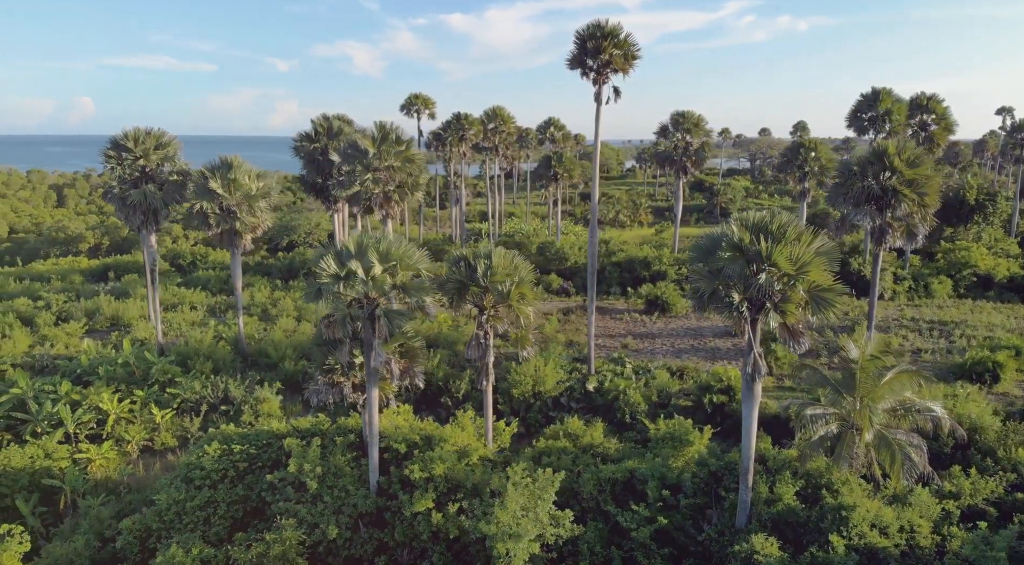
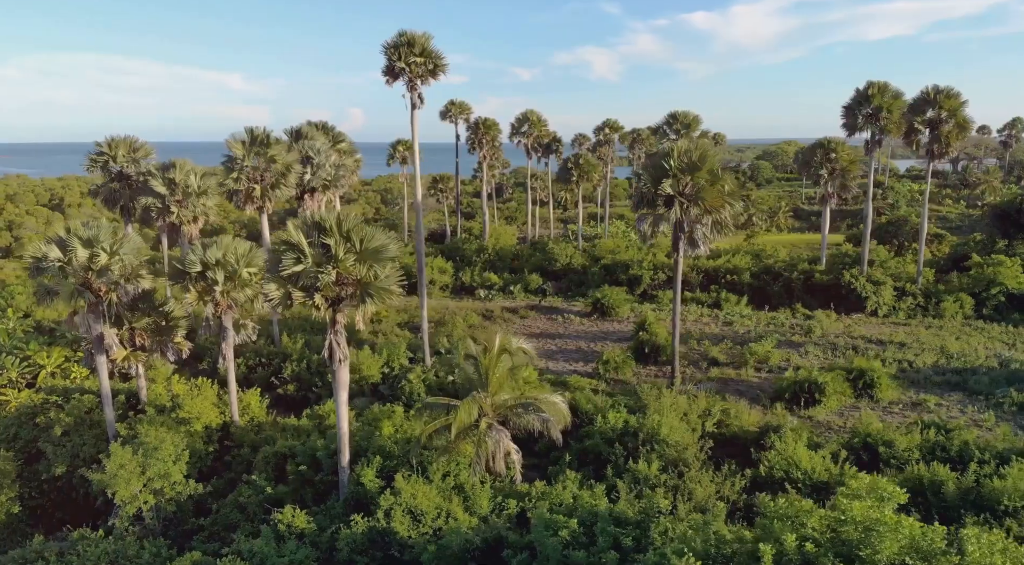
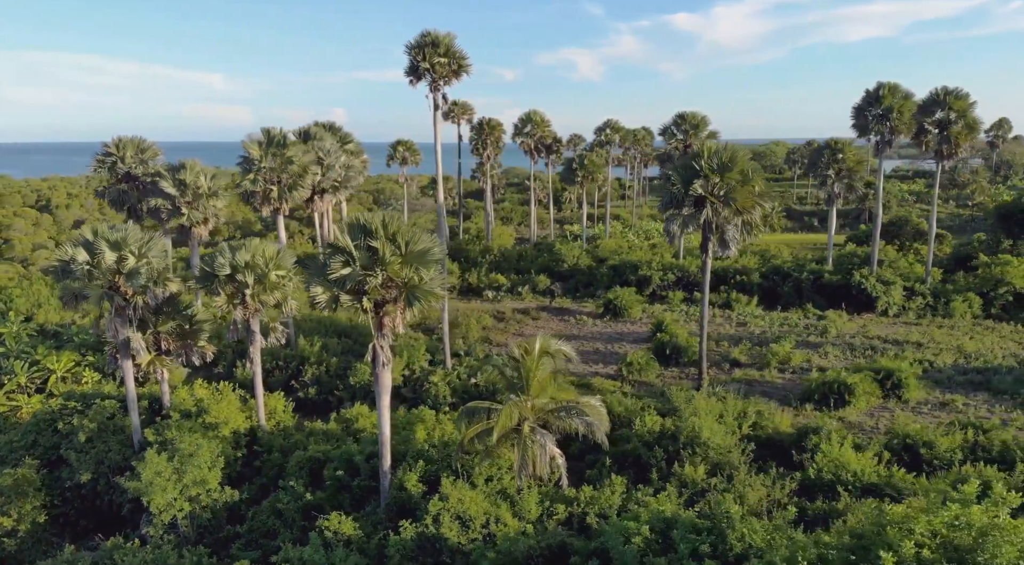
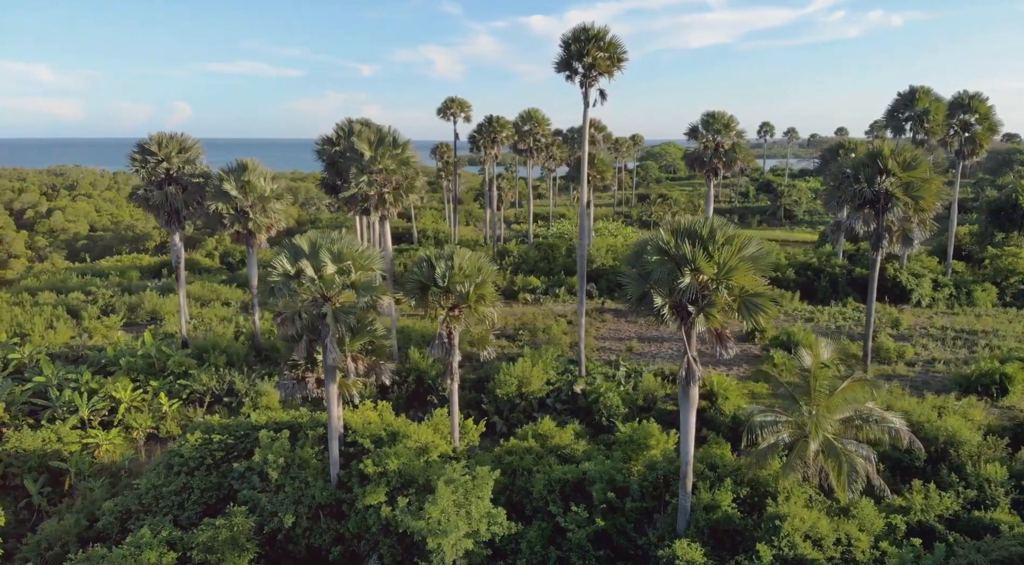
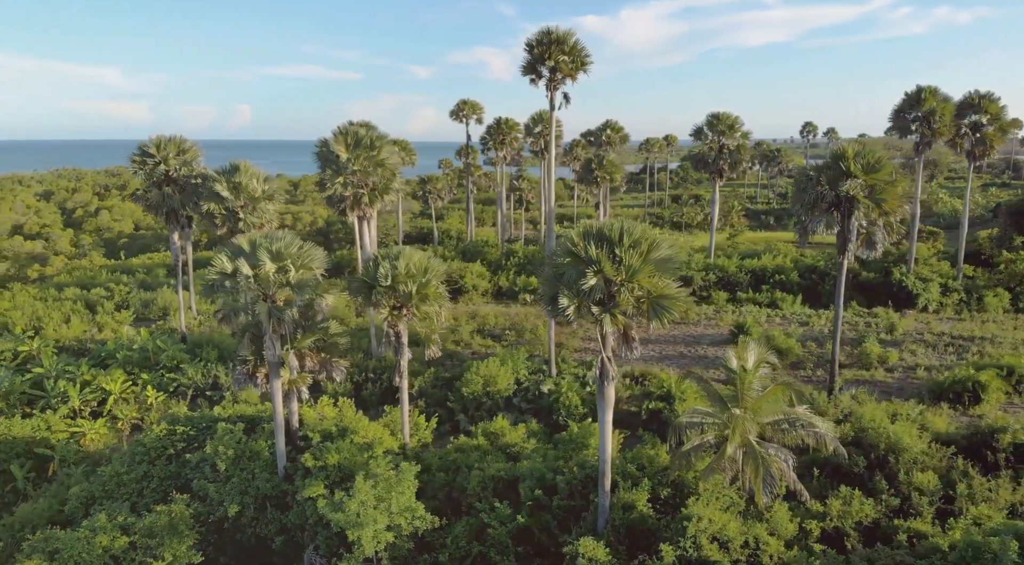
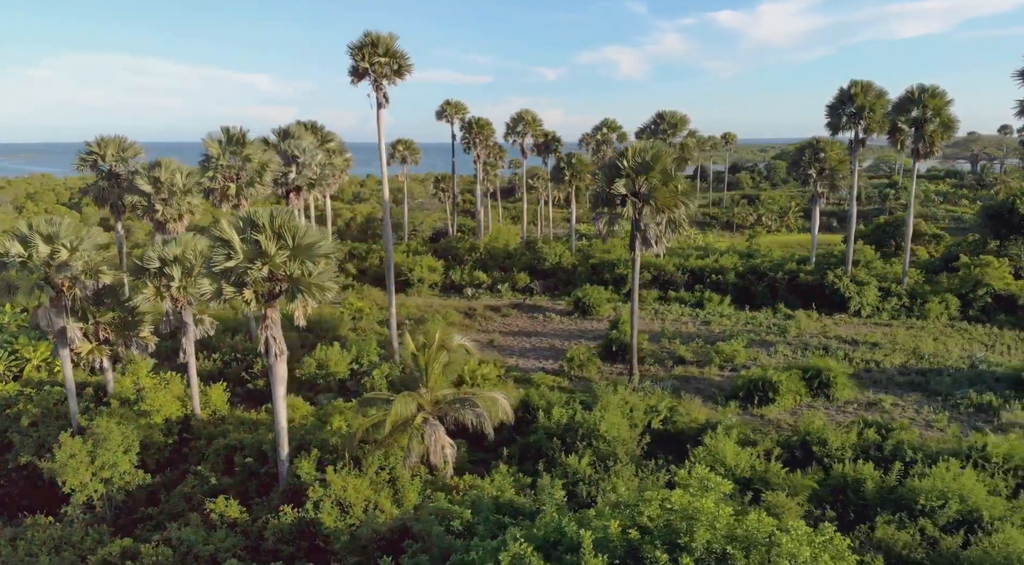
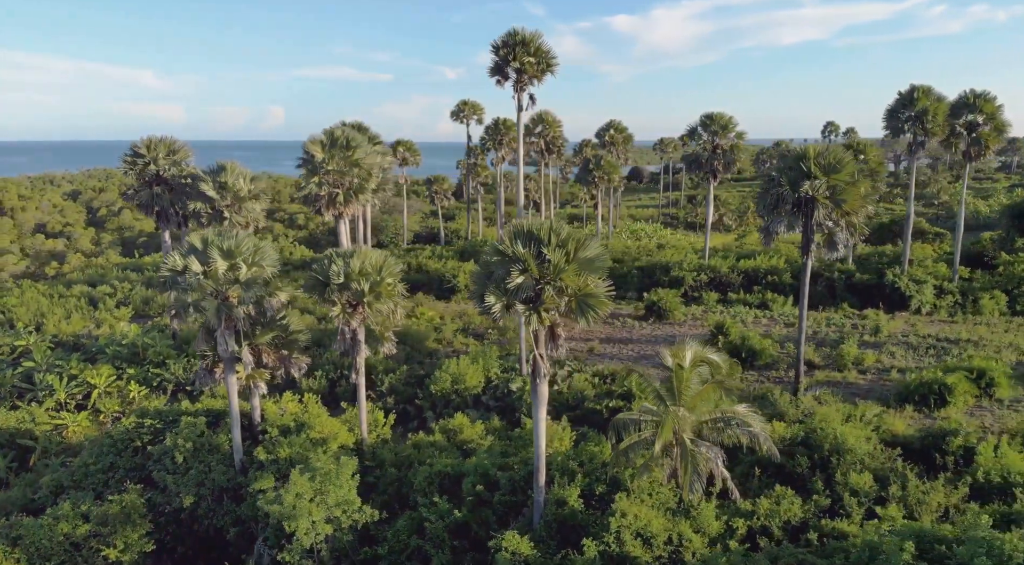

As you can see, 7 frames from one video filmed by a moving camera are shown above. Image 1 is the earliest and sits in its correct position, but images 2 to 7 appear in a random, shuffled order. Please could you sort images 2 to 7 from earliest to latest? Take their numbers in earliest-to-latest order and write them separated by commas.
4, 5, 7, 3, 2, 6
